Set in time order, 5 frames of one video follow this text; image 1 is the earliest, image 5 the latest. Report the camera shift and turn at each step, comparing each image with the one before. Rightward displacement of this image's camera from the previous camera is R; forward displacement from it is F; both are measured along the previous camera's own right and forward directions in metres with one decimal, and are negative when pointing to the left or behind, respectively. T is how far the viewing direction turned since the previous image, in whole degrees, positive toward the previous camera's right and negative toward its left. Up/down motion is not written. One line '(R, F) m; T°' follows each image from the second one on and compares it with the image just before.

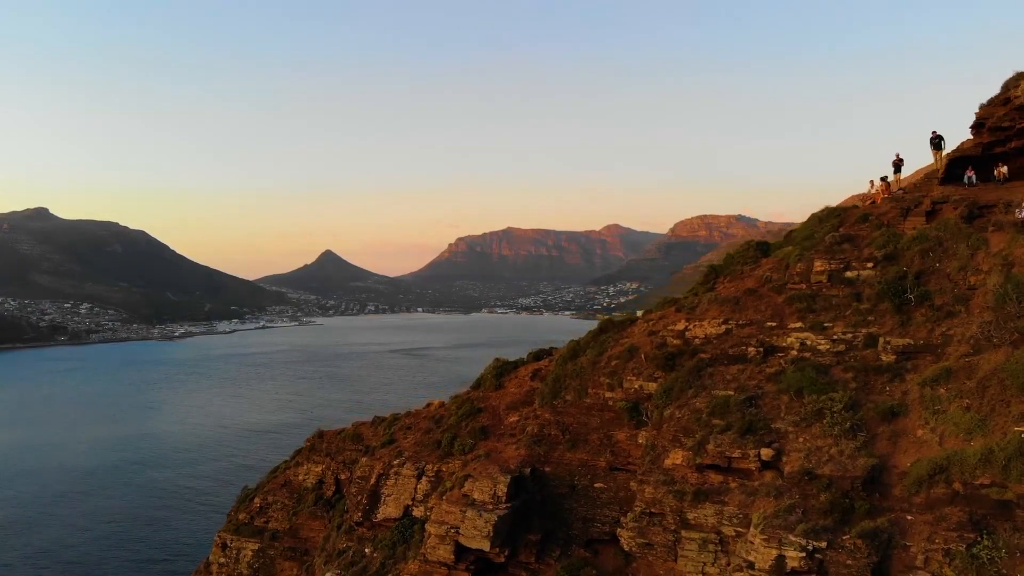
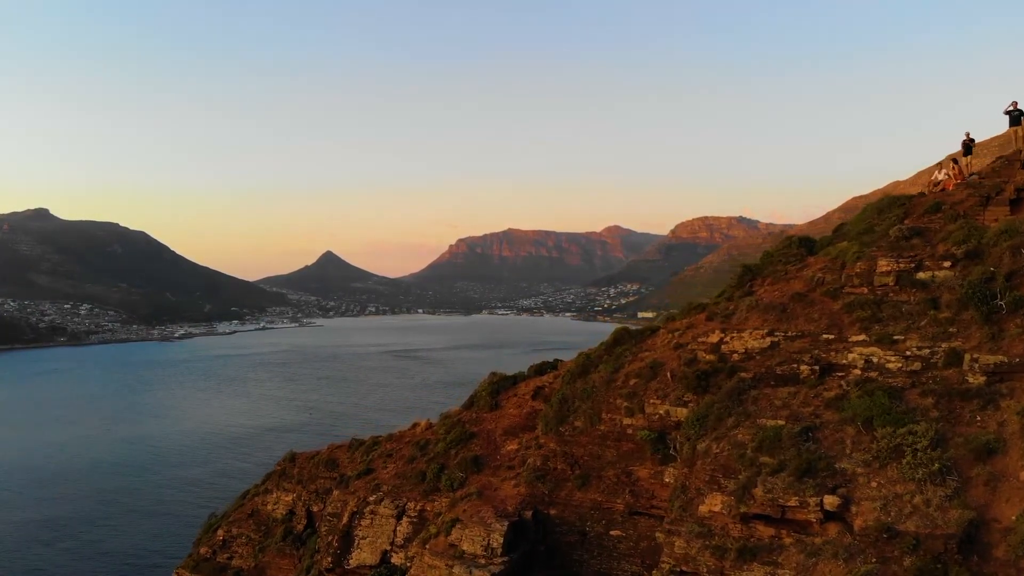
(+0.1, +2.7) m; 0°
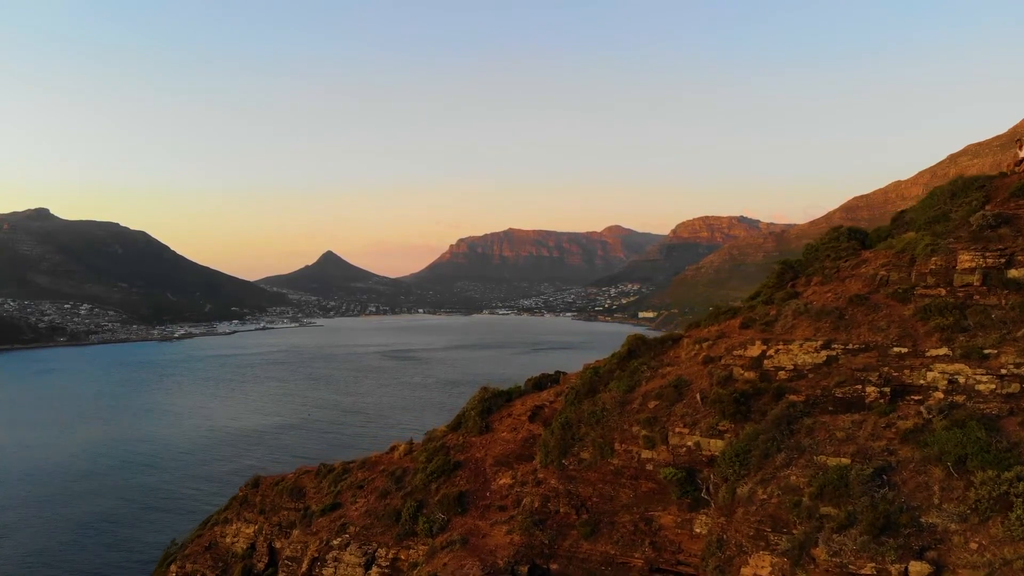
(+0.2, +2.4) m; 0°
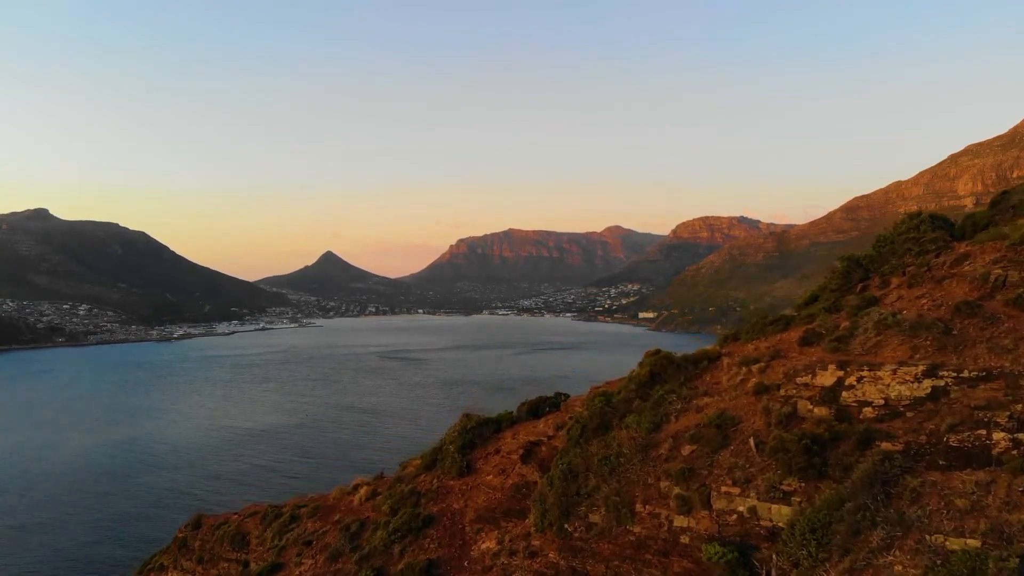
(+0.2, +2.7) m; 0°
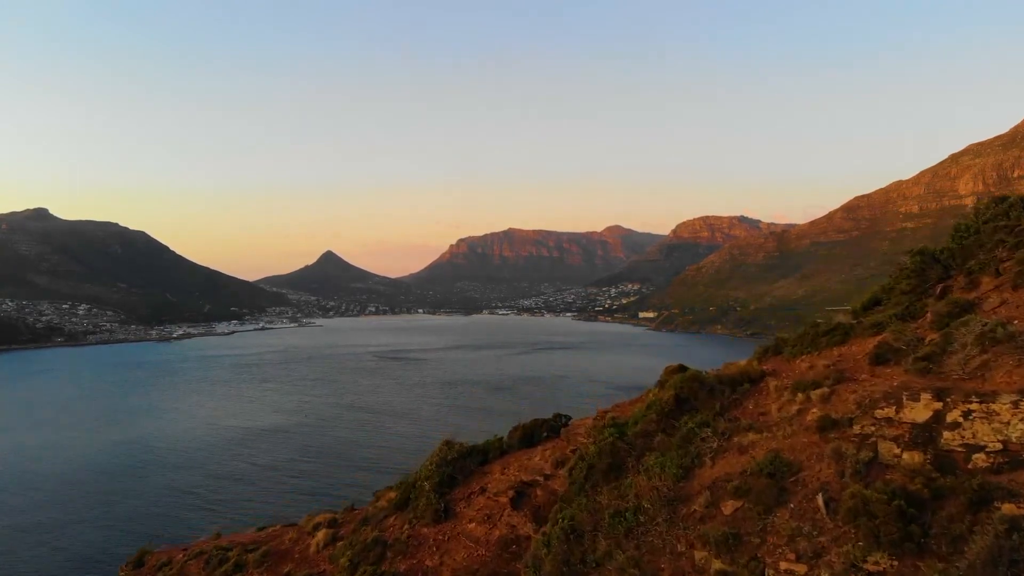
(-0.5, +1.0) m; 0°
